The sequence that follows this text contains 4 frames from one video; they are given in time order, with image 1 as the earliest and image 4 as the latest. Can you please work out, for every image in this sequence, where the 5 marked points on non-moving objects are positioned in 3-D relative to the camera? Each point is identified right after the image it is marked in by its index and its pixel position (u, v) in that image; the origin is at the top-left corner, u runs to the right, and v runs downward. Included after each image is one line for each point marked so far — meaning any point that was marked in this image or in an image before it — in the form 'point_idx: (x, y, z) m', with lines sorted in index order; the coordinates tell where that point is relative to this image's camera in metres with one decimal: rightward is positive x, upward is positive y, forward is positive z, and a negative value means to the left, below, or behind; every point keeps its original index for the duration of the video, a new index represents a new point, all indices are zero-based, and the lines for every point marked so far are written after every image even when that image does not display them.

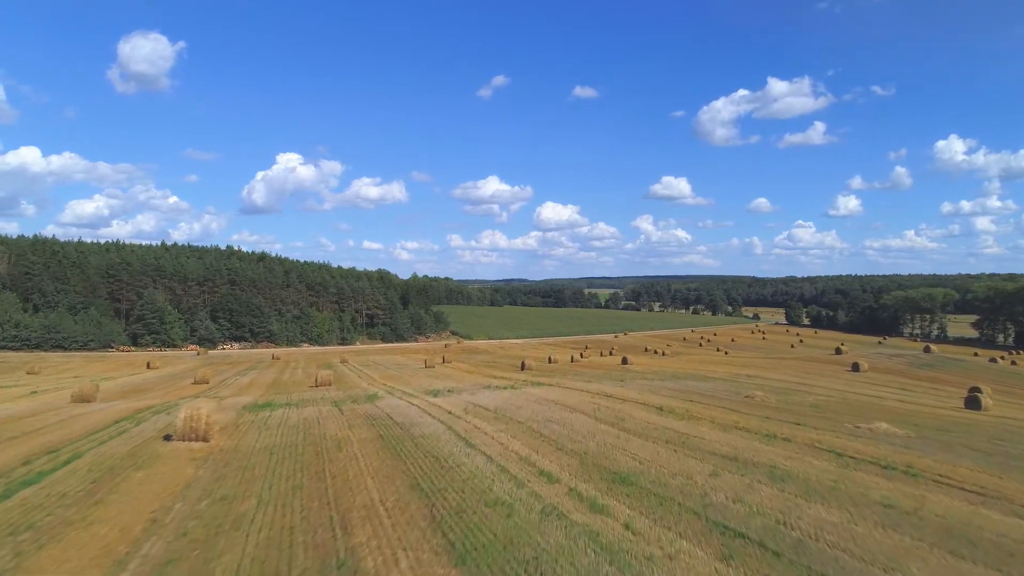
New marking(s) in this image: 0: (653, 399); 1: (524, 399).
0: (+4.3, -3.4, +19.0) m
1: (+0.3, -3.2, +17.8) m
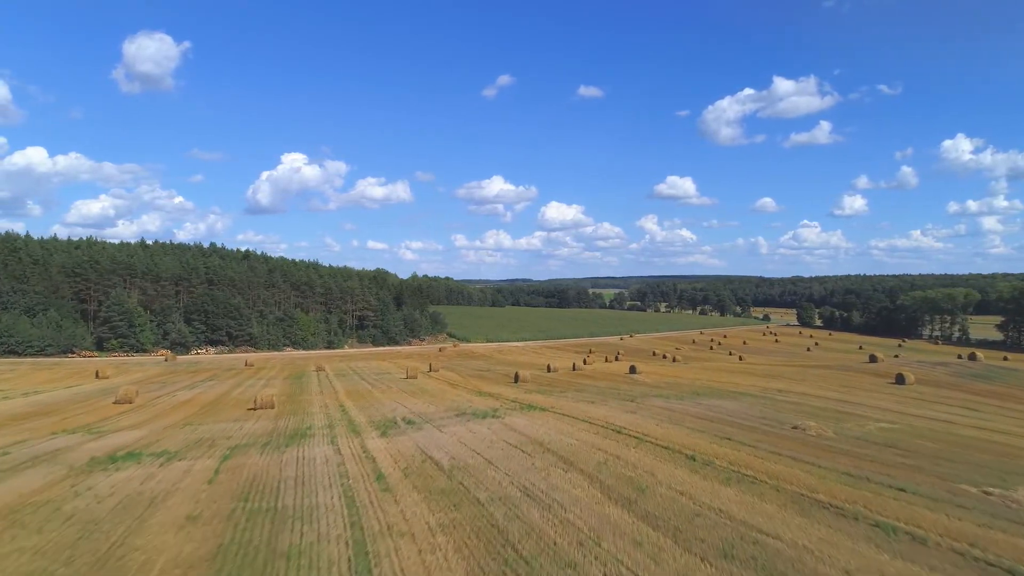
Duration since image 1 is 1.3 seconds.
0: (+3.8, -3.4, +14.2) m
1: (-0.2, -3.2, +13.0) m
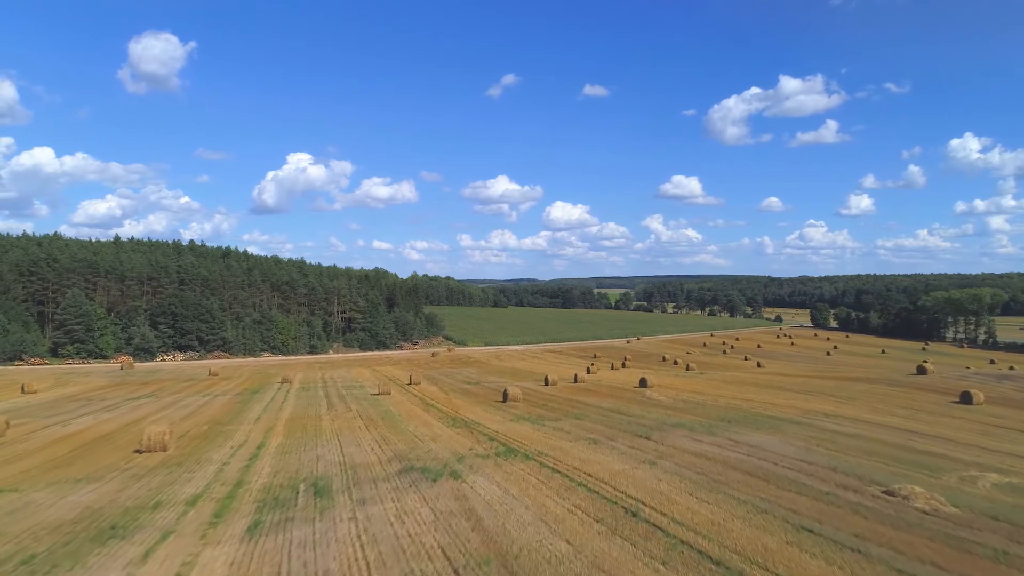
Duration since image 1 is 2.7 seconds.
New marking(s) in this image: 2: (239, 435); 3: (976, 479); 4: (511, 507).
0: (+3.1, -3.5, +8.8) m
1: (-0.9, -3.2, +7.7) m
2: (-8.1, -4.3, +18.4) m
3: (+10.3, -4.2, +13.7) m
4: (0.0, -3.5, +9.9) m
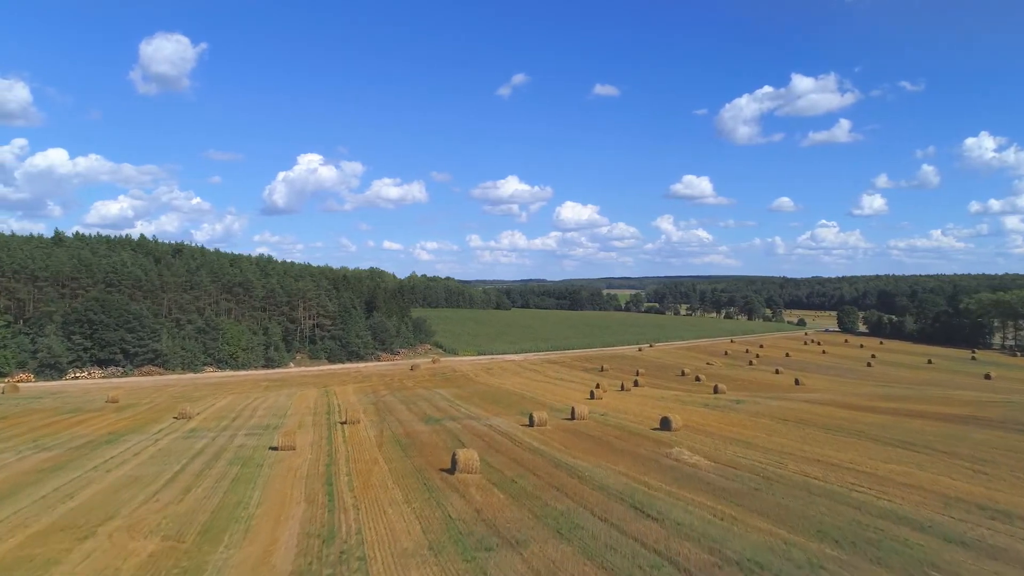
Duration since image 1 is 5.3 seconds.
0: (+1.5, -3.6, -0.9) m
1: (-2.5, -3.4, -2.0) m
2: (-9.5, -4.4, +8.8) m
3: (+8.8, -4.4, +3.9) m
4: (-1.6, -3.6, +0.2) m
